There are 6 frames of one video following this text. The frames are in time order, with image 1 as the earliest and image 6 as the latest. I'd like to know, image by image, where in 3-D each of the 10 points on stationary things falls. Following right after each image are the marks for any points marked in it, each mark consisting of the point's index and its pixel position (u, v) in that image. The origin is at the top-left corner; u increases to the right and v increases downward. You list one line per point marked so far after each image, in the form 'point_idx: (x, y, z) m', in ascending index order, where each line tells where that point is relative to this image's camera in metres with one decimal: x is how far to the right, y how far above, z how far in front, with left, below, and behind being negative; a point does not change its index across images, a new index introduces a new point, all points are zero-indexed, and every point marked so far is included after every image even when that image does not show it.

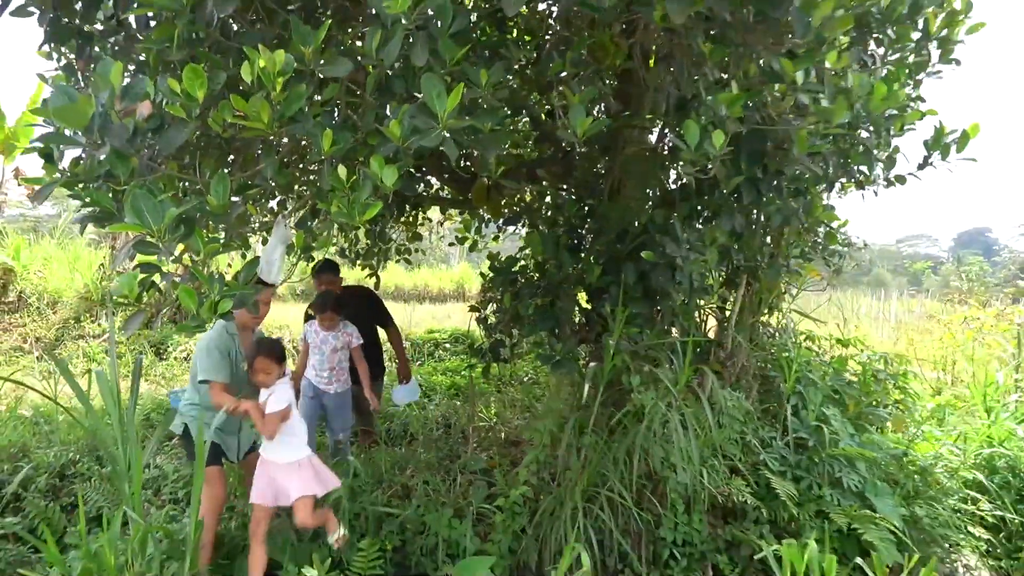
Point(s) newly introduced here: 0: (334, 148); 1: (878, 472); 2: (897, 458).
0: (-0.4, +0.3, +1.7) m
1: (+1.5, -0.7, +3.2) m
2: (+1.6, -0.7, +3.3) m
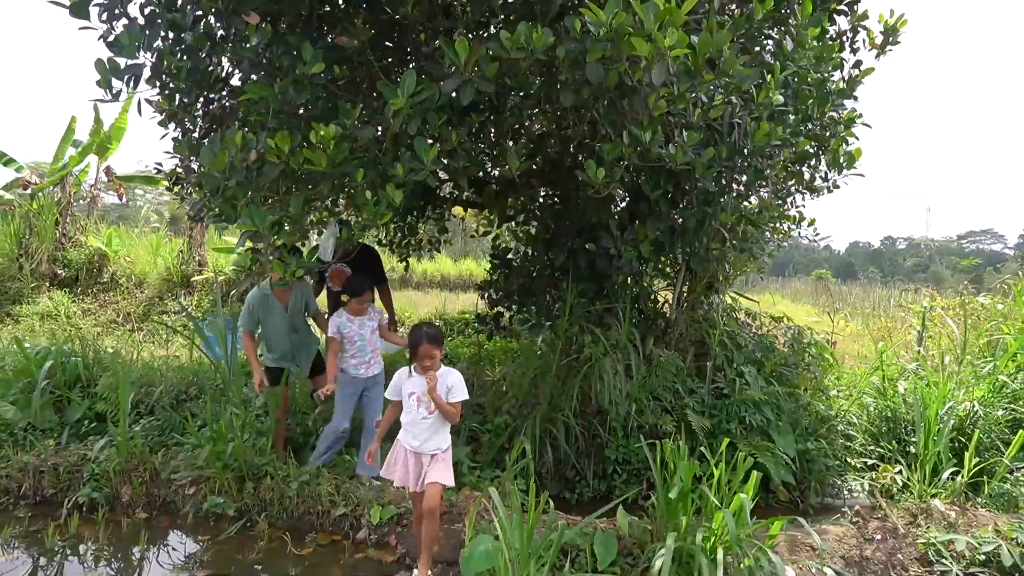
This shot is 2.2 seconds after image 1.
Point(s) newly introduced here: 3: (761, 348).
0: (-0.5, +0.4, +2.8) m
1: (+1.4, -0.7, +4.2) m
2: (+1.6, -0.6, +4.3) m
3: (+1.4, -0.3, +4.5) m
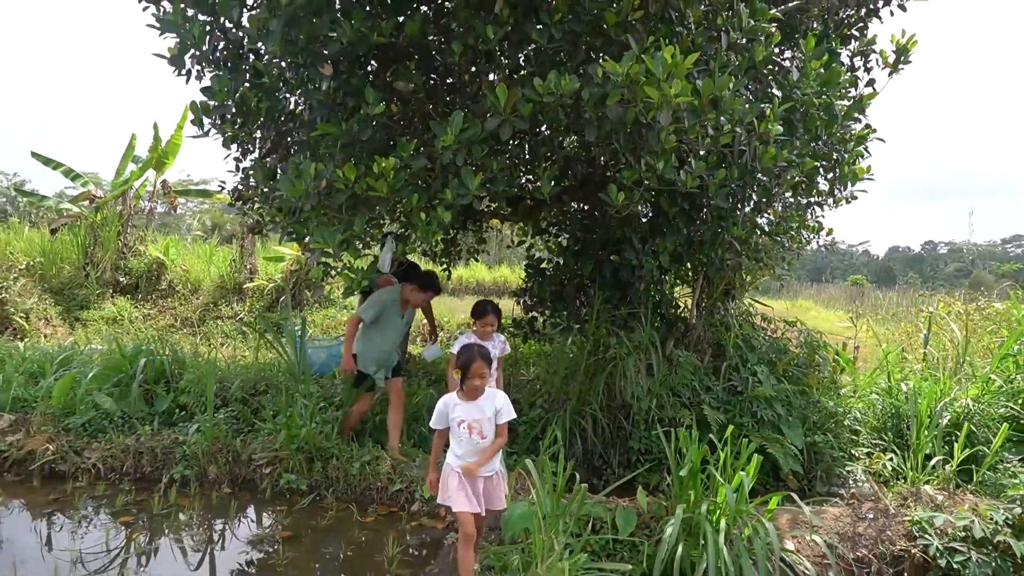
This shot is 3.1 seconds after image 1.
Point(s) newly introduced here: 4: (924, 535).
0: (-0.4, +0.4, +3.3) m
1: (+1.6, -0.7, +4.6) m
2: (+1.8, -0.7, +4.6) m
3: (+1.6, -0.4, +4.9) m
4: (+1.8, -1.1, +3.5) m
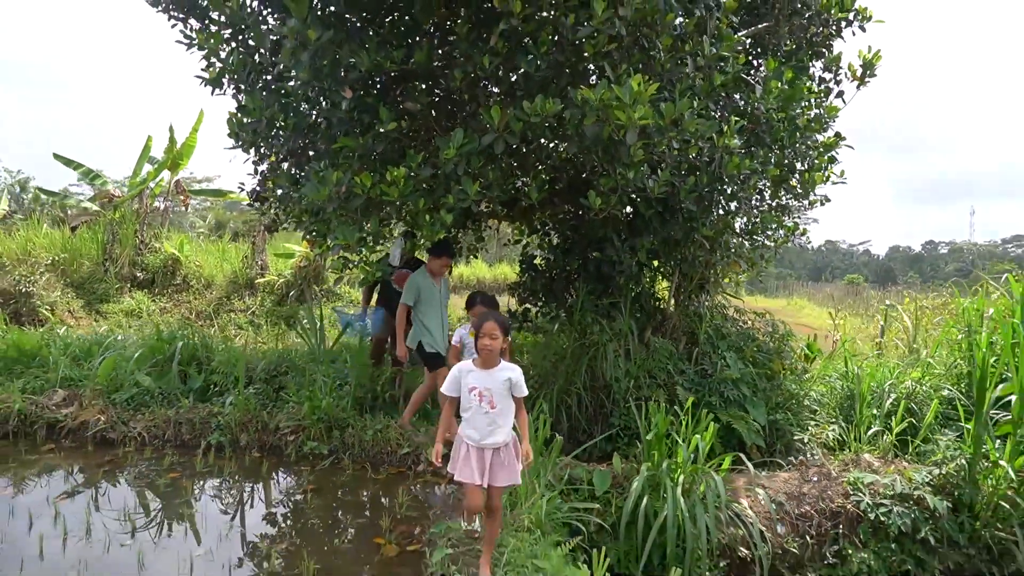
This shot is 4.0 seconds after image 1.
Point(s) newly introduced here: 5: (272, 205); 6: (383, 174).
0: (-0.4, +0.4, +3.9) m
1: (+1.6, -0.7, +5.1) m
2: (+1.7, -0.6, +5.2) m
3: (+1.6, -0.3, +5.4) m
4: (+1.8, -1.1, +4.0) m
5: (-2.1, +0.7, +6.7) m
6: (-0.7, +0.6, +4.0) m
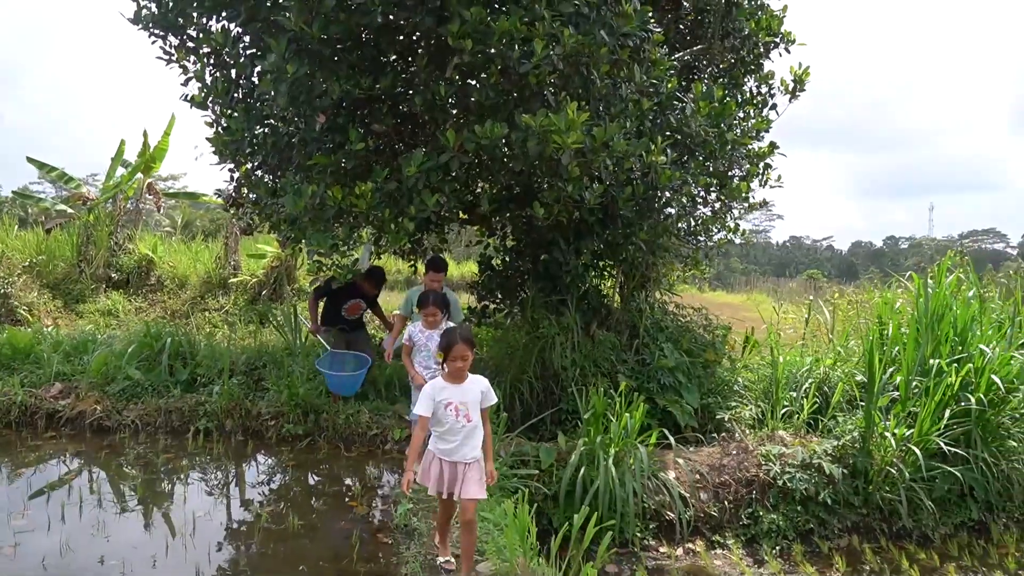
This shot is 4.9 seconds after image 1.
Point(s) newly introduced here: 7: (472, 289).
0: (-0.7, +0.4, +4.4) m
1: (+1.3, -0.7, +5.7) m
2: (+1.4, -0.6, +5.8) m
3: (+1.3, -0.3, +6.1) m
4: (+1.5, -1.0, +4.6) m
5: (-2.4, +0.7, +7.2) m
6: (-0.9, +0.6, +4.5) m
7: (-0.3, 0.0, +6.4) m
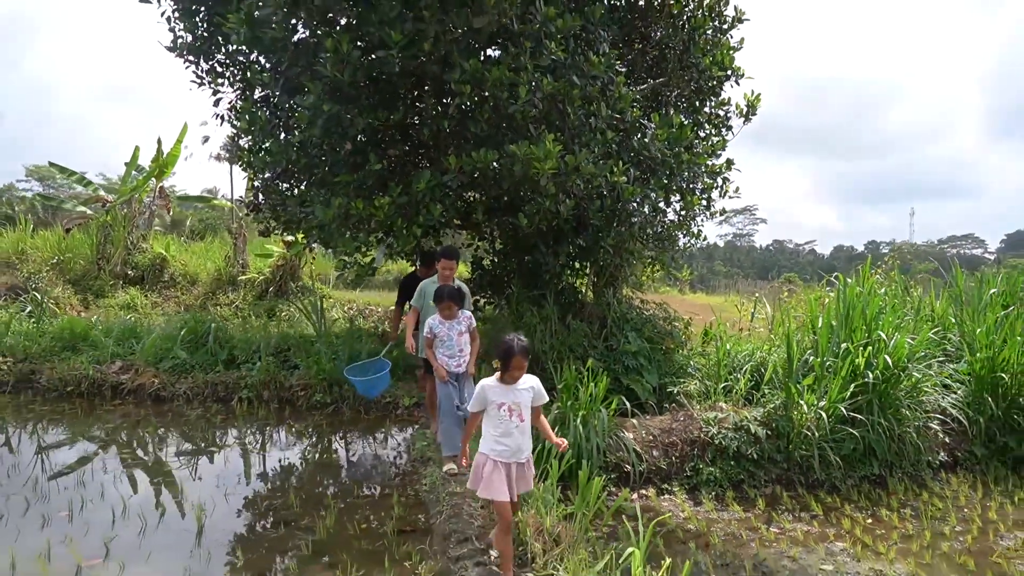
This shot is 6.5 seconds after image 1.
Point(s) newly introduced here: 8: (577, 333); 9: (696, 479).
0: (-0.8, +0.4, +5.4) m
1: (+1.2, -0.6, +6.8) m
2: (+1.3, -0.6, +6.9) m
3: (+1.2, -0.3, +7.1) m
4: (+1.4, -1.0, +5.7) m
5: (-2.6, +0.8, +8.2) m
6: (-1.0, +0.6, +5.6) m
7: (-0.4, 0.0, +7.4) m
8: (+0.5, -0.4, +6.7) m
9: (+1.3, -1.4, +5.6) m
